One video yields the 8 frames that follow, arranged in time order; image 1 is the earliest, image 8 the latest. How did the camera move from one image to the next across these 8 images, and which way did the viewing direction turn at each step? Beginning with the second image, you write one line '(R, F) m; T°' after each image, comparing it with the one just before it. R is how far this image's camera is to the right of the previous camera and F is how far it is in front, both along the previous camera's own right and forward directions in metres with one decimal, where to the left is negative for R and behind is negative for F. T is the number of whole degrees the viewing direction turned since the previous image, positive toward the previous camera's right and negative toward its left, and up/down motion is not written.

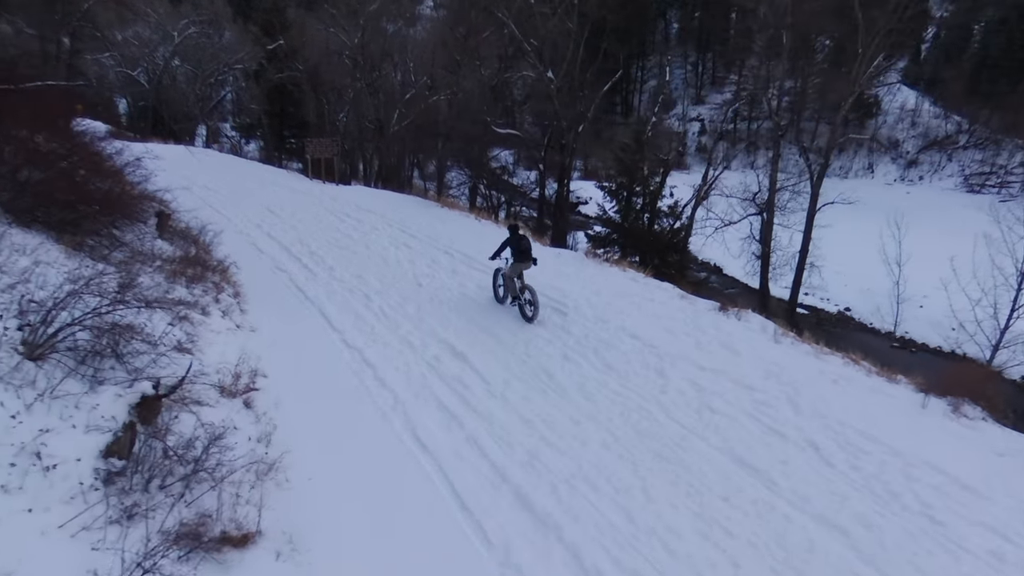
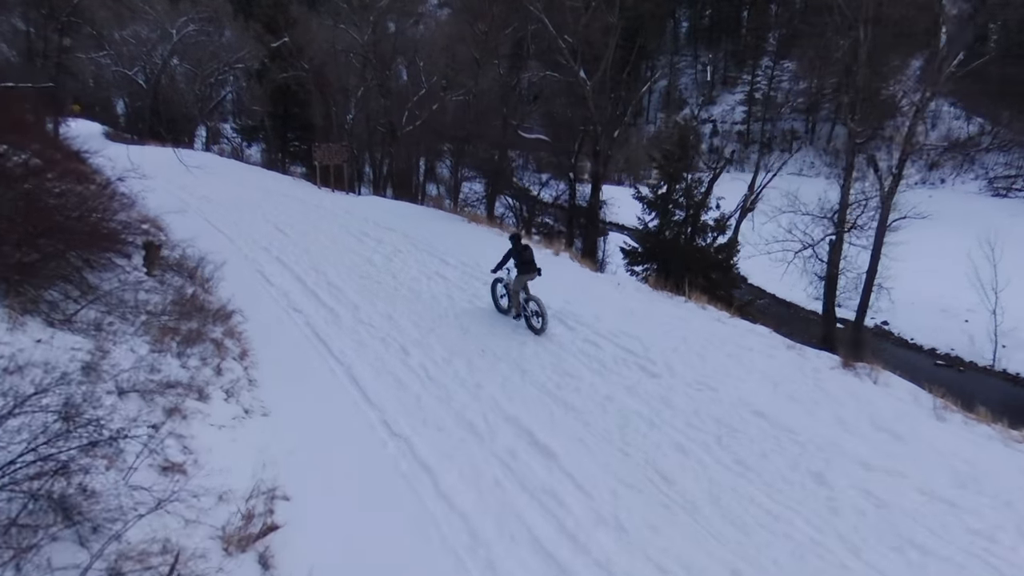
(-1.1, +2.3) m; 0°
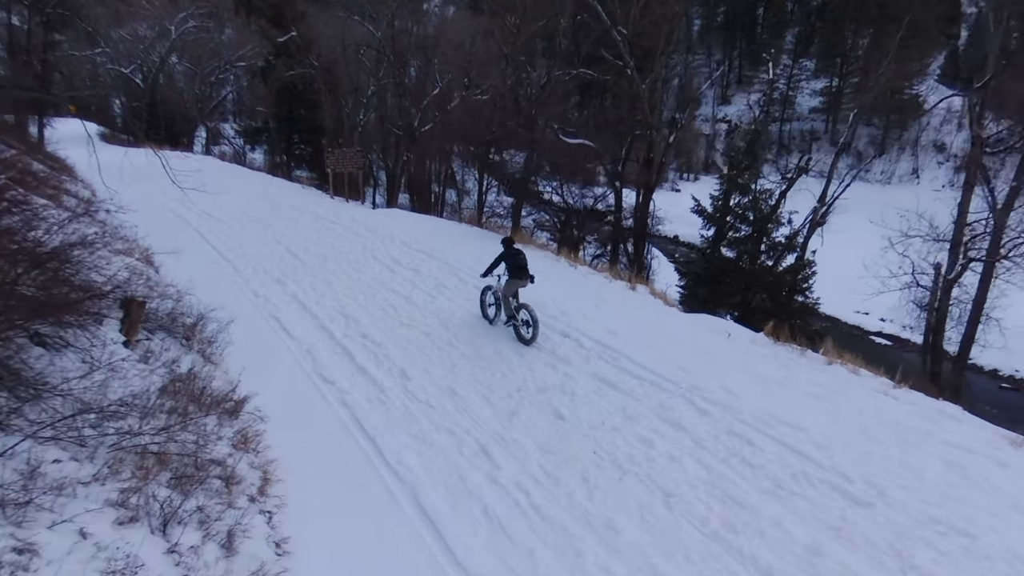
(-1.4, +2.8) m; 0°
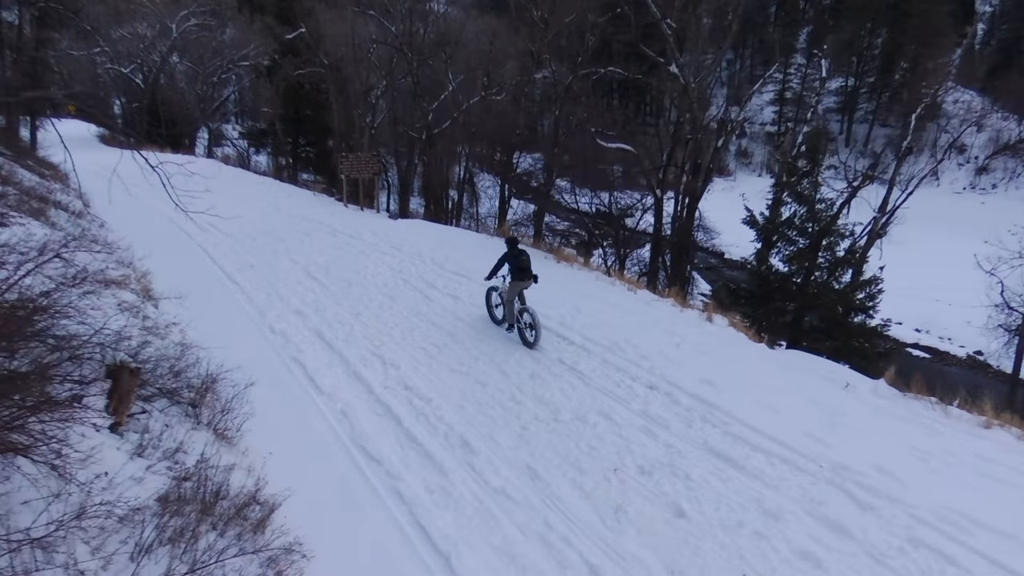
(-1.0, +1.8) m; 0°
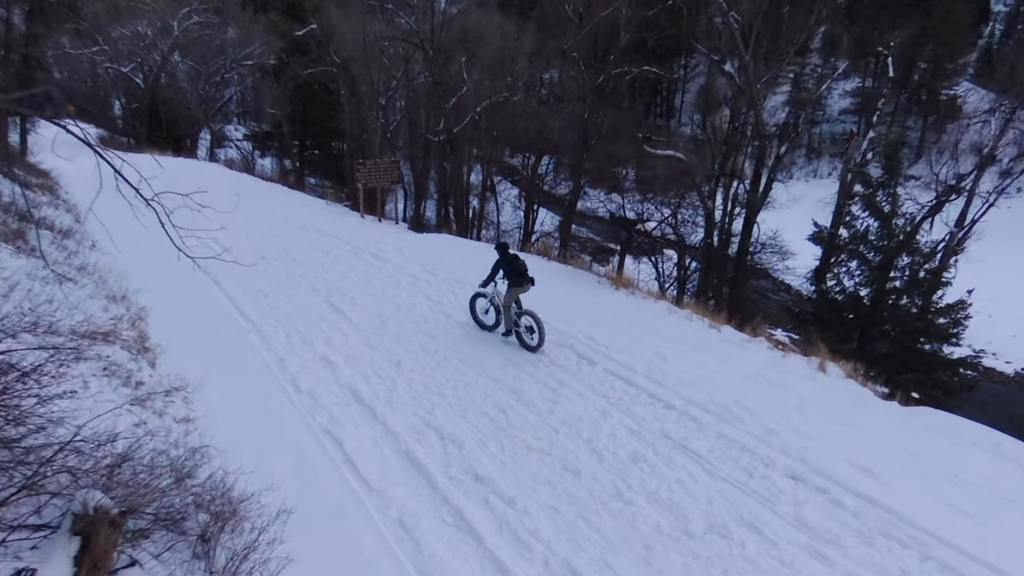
(-1.1, +1.9) m; 0°
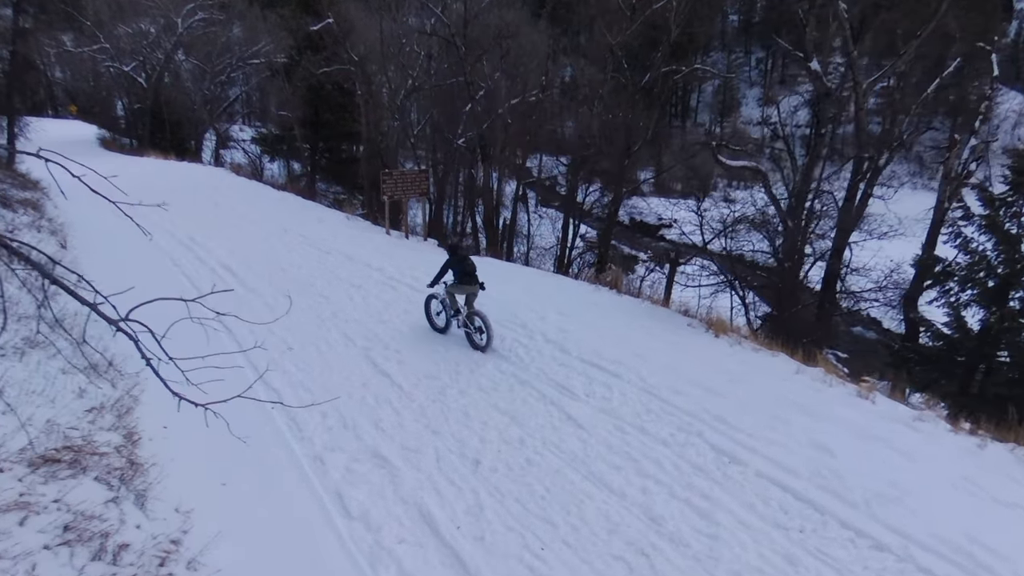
(-1.2, +2.3) m; 0°
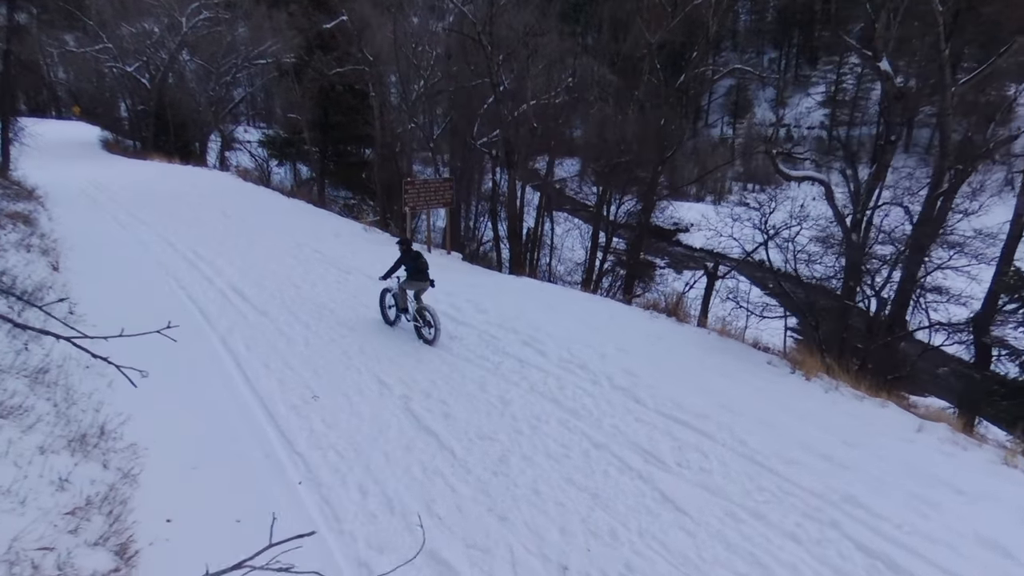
(-0.8, +1.4) m; 0°
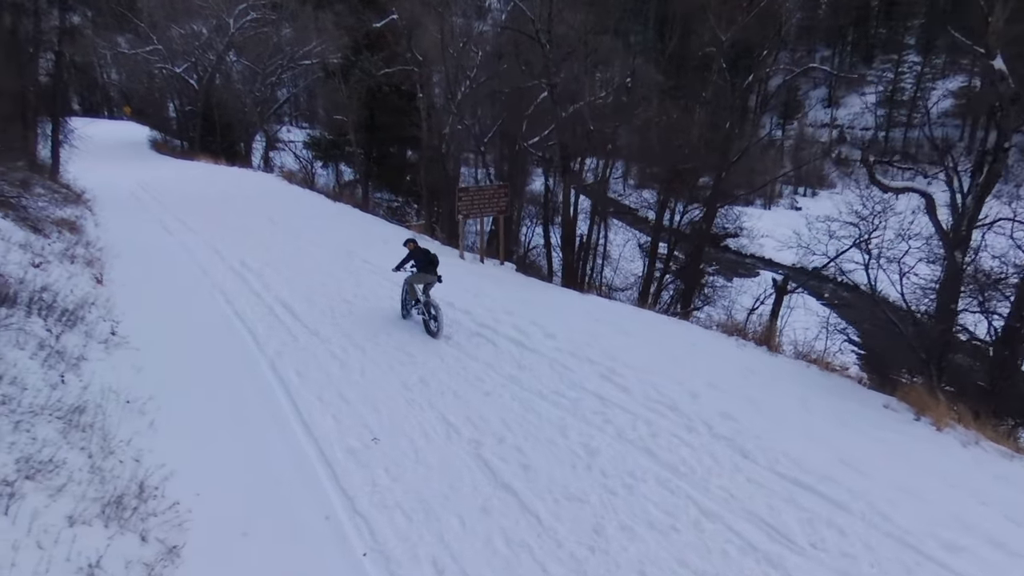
(-0.6, +1.0) m; -3°
